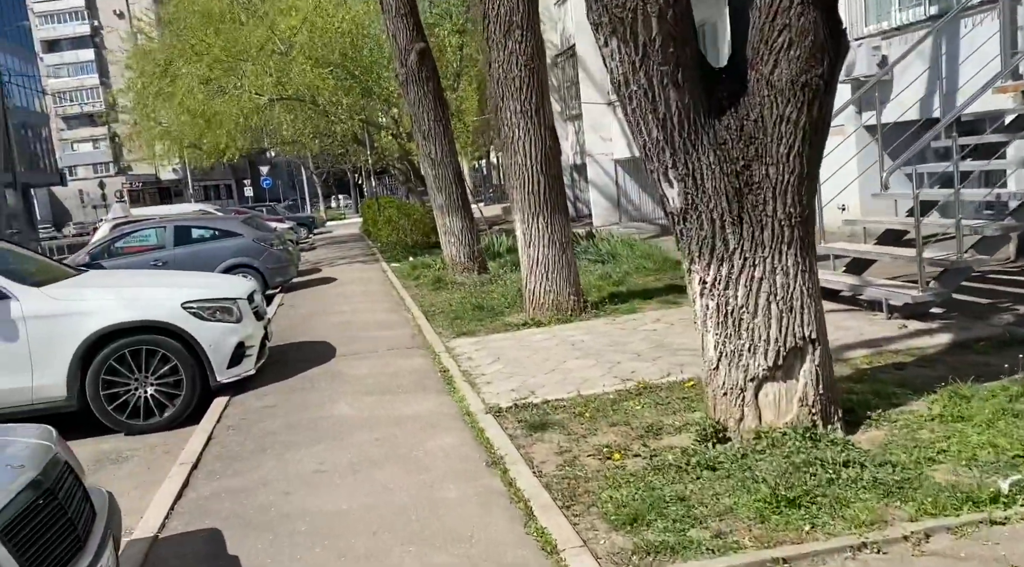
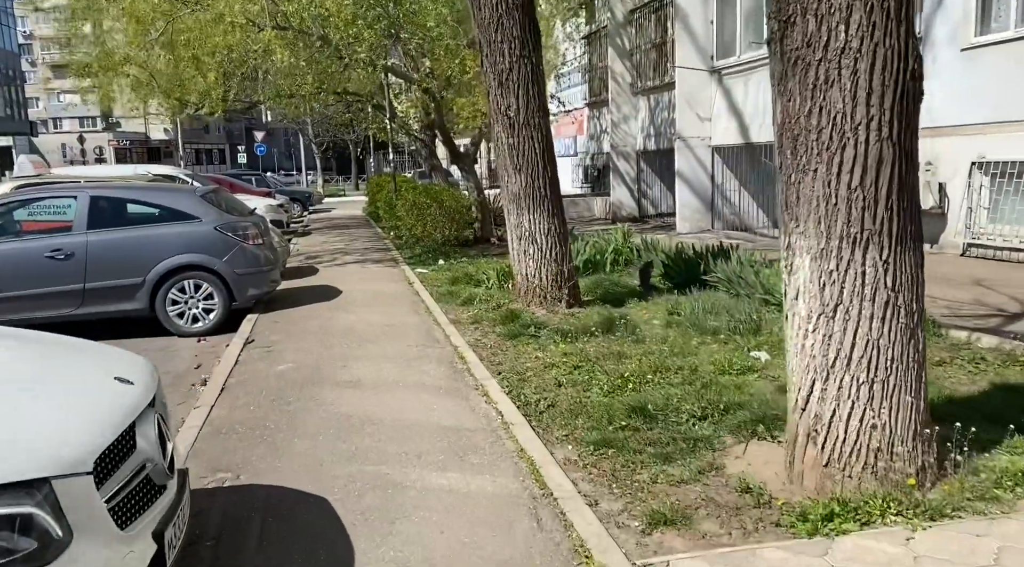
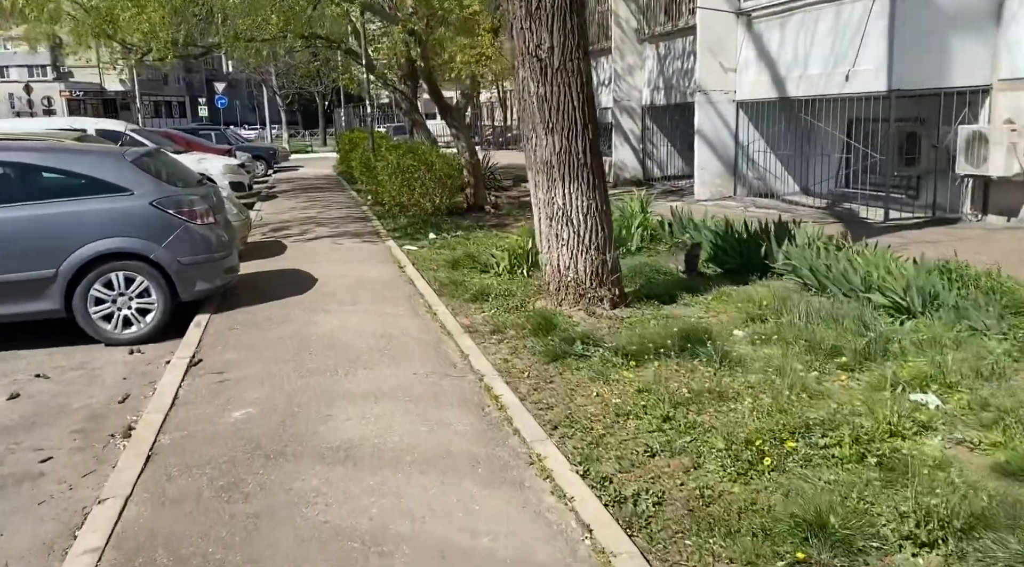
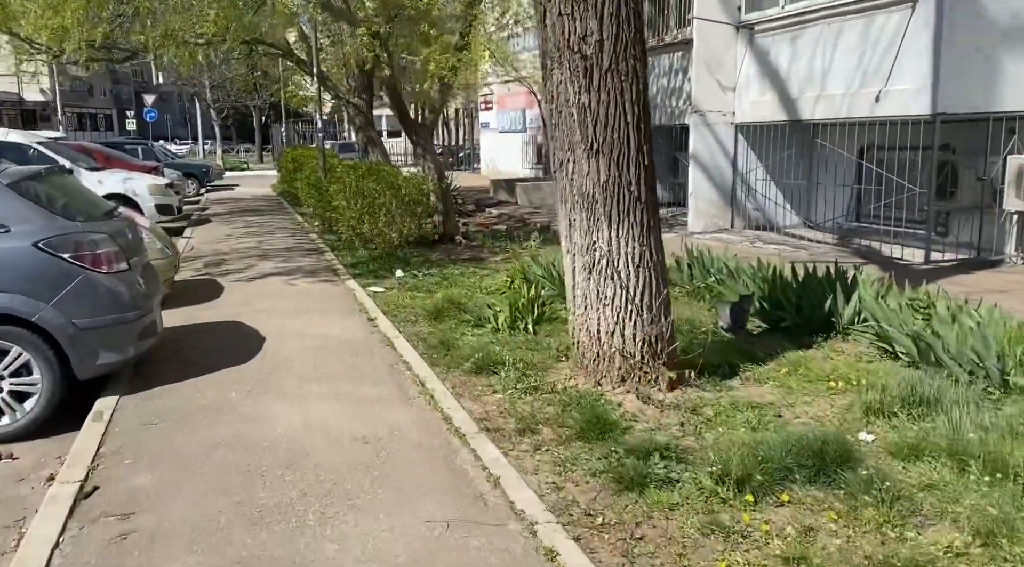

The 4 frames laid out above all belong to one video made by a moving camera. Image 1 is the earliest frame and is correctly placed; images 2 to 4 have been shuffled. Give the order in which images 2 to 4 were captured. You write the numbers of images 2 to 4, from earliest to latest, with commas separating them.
2, 3, 4
